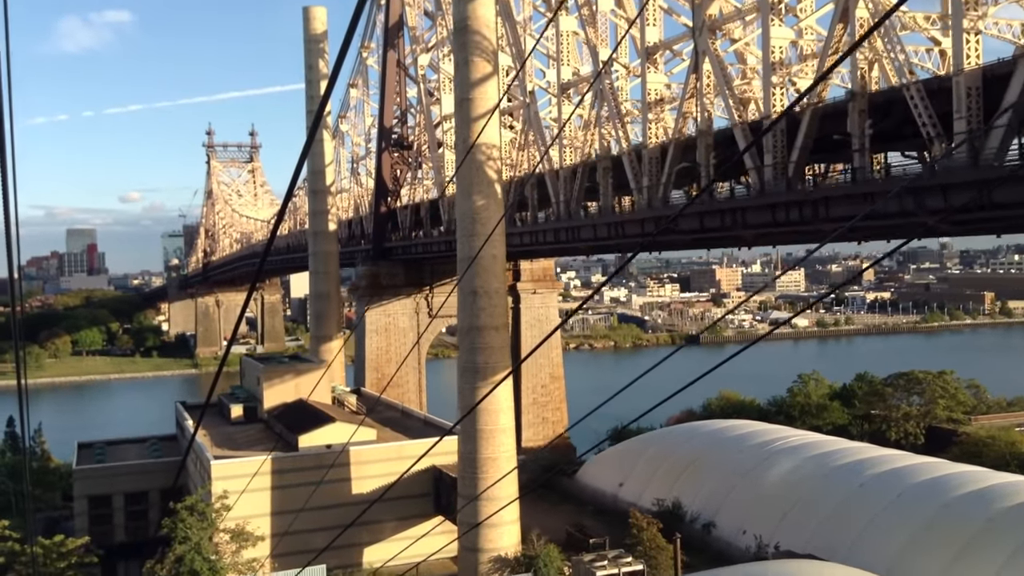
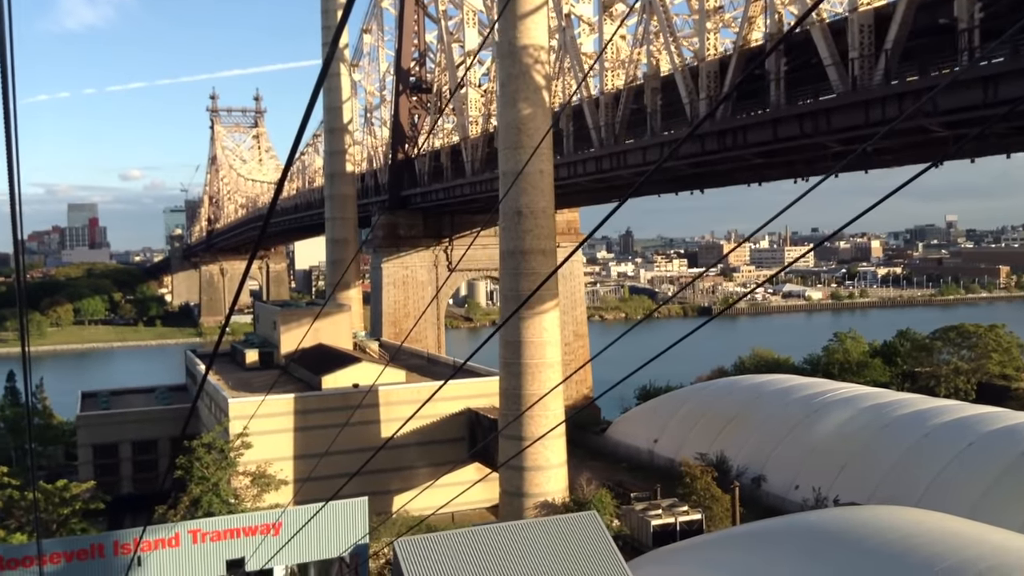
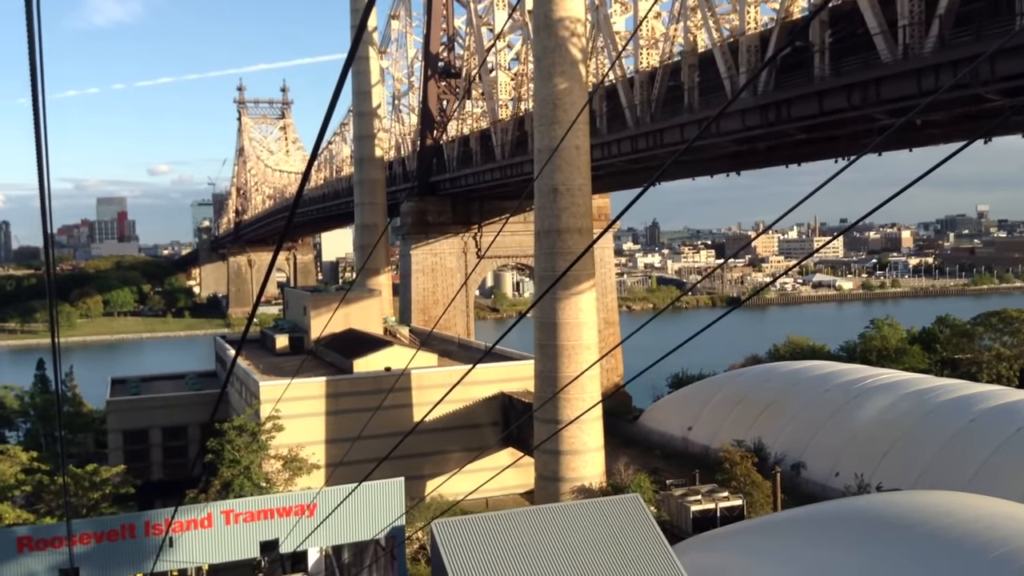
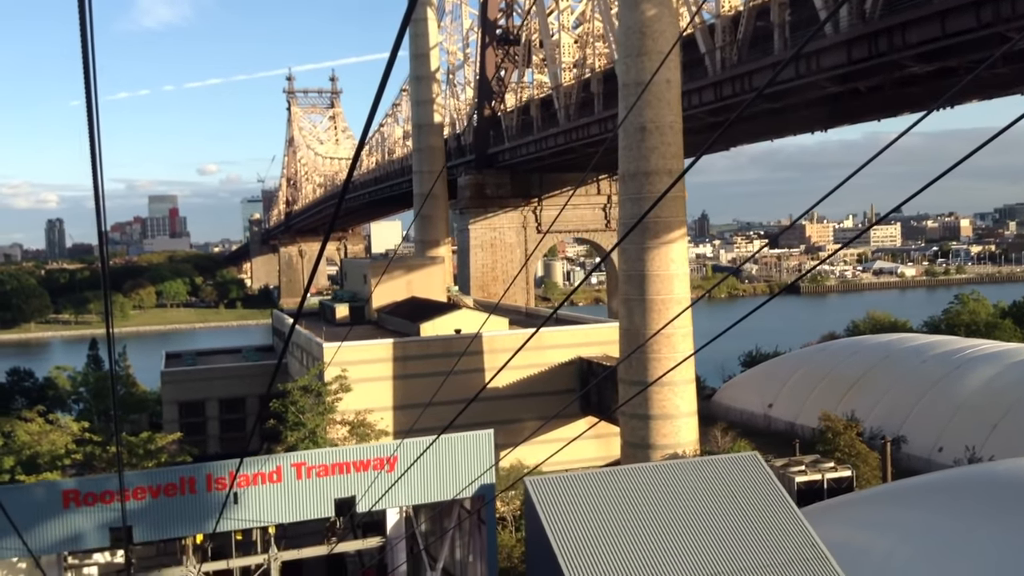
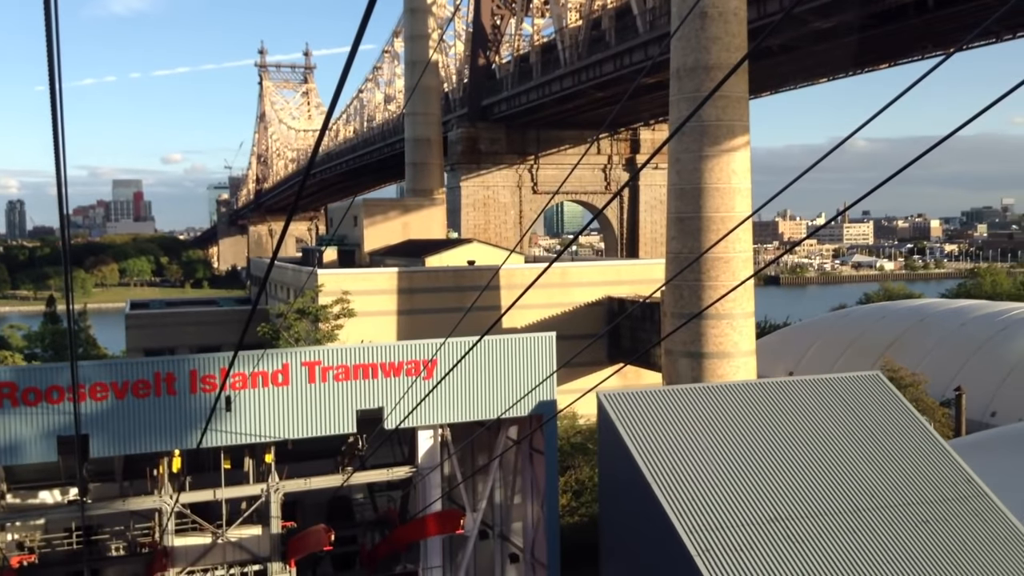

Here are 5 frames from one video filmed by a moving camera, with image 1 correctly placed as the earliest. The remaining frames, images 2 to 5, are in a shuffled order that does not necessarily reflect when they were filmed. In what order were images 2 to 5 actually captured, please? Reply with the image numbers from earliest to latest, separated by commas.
2, 3, 4, 5
